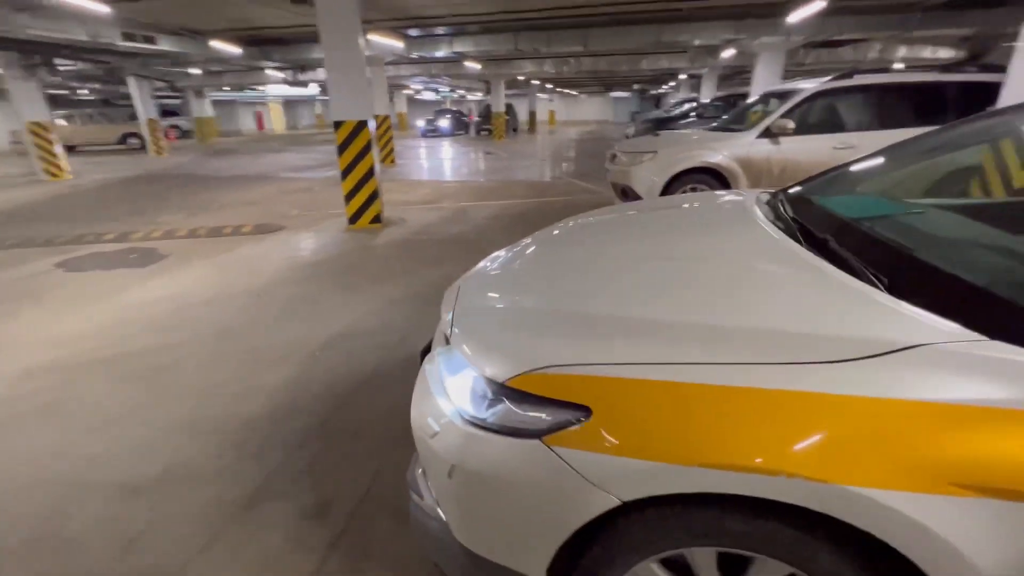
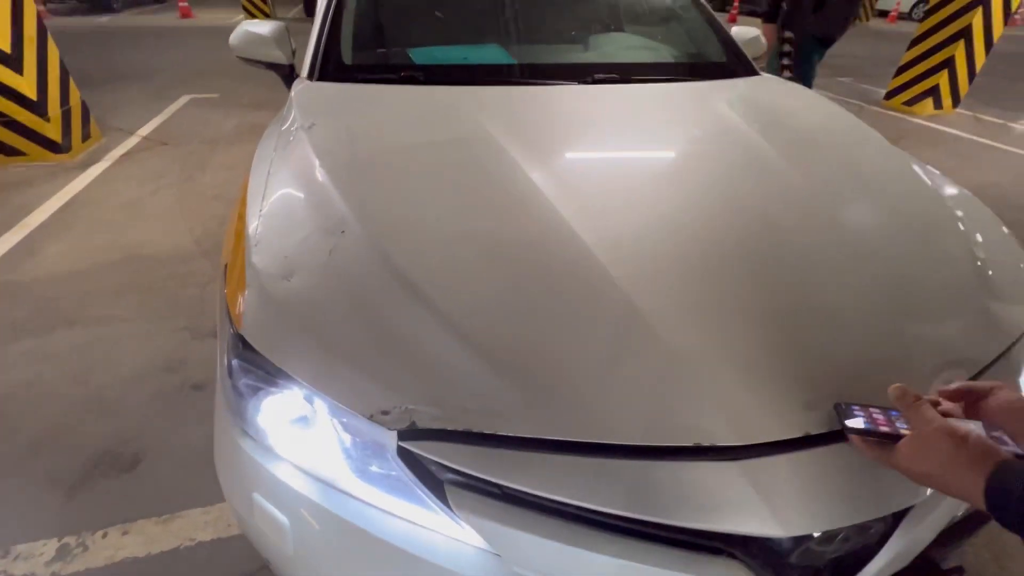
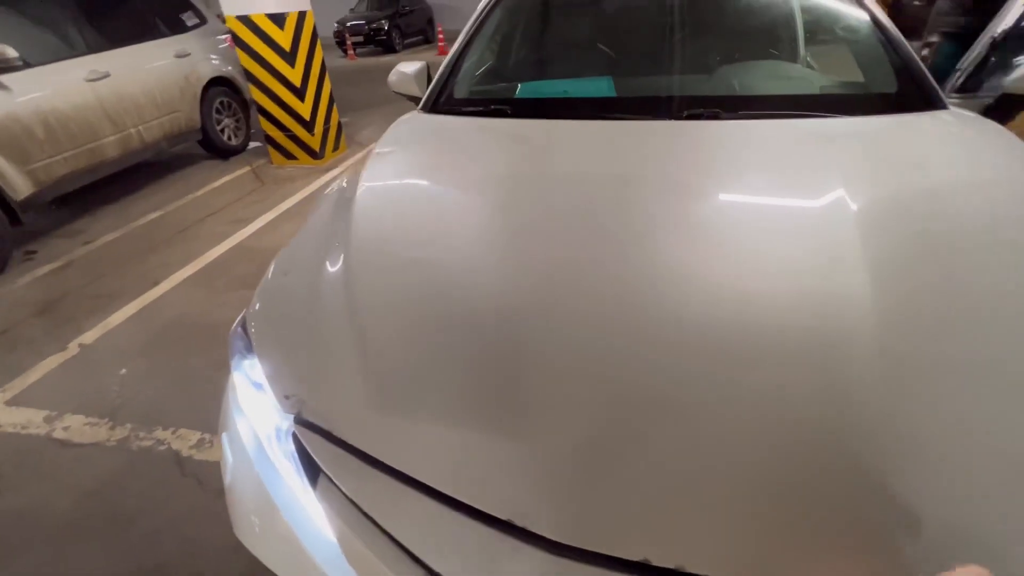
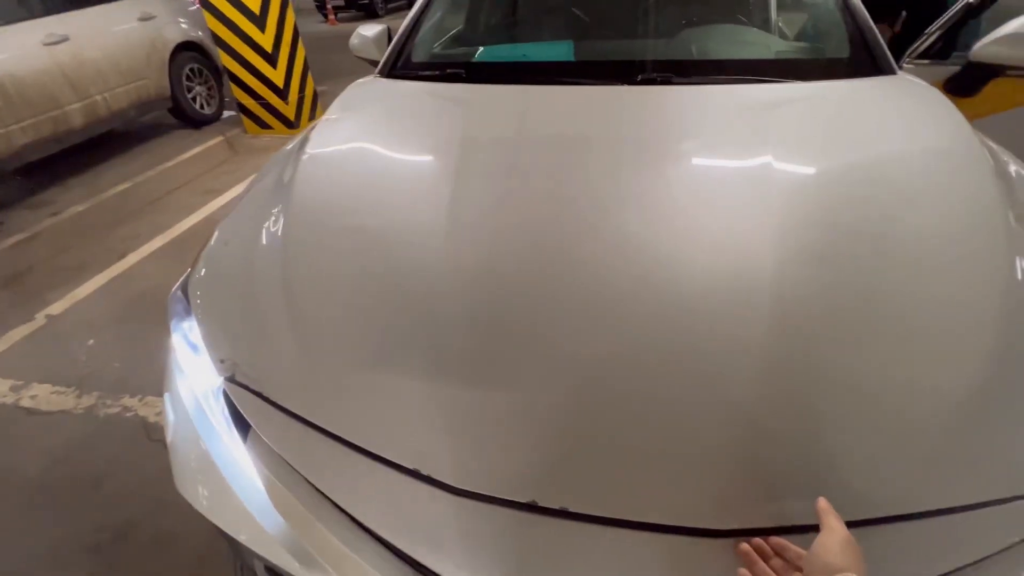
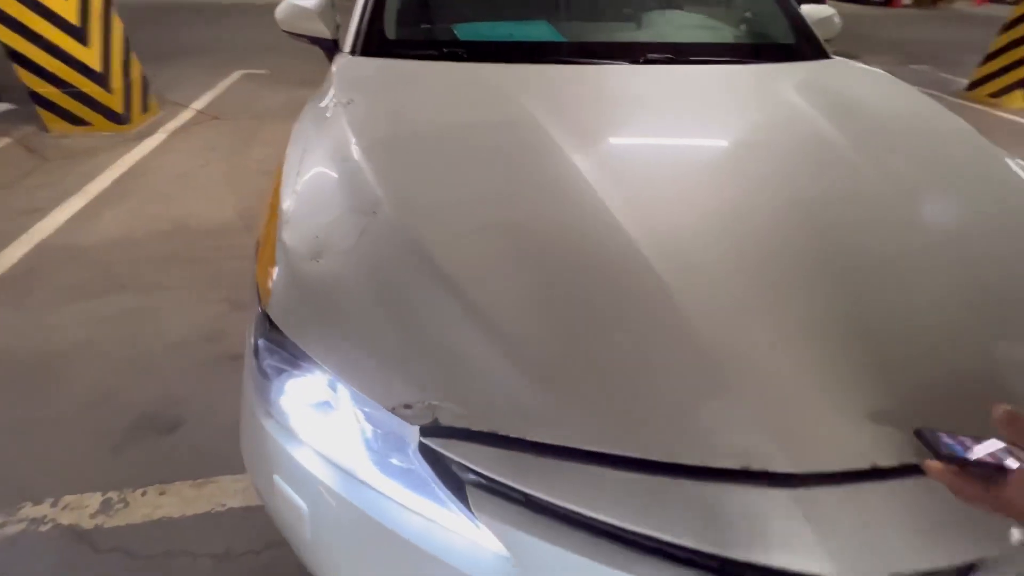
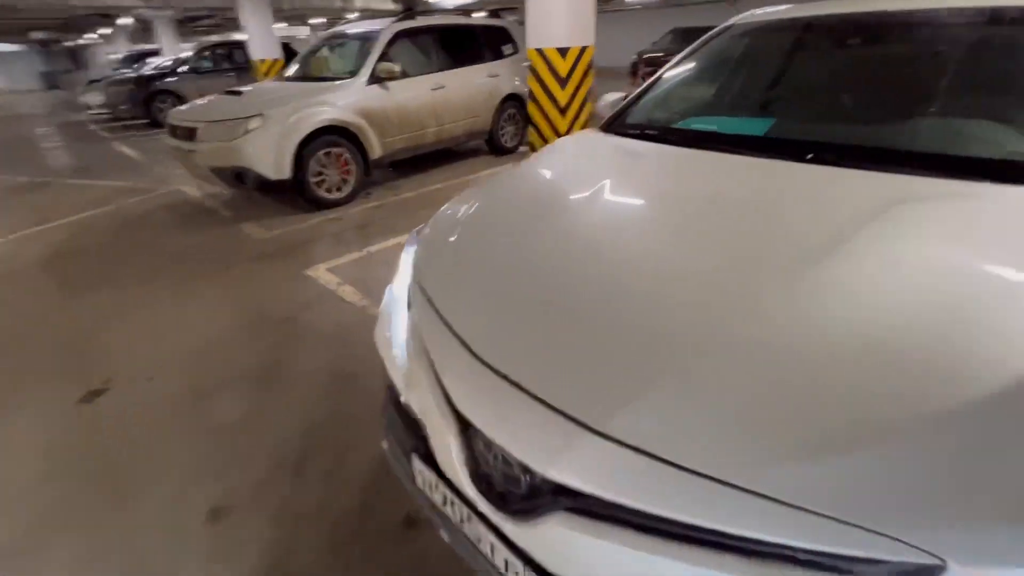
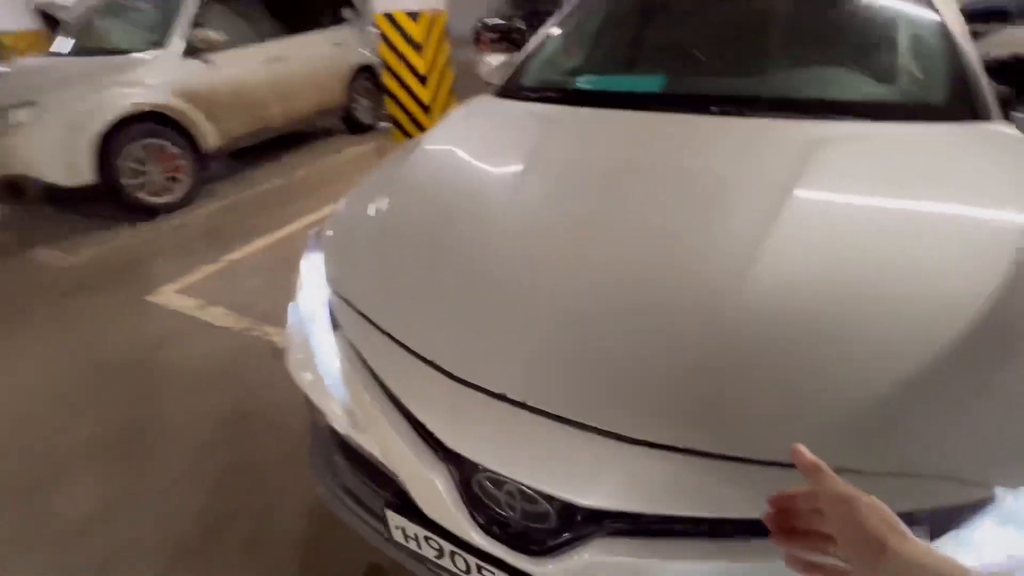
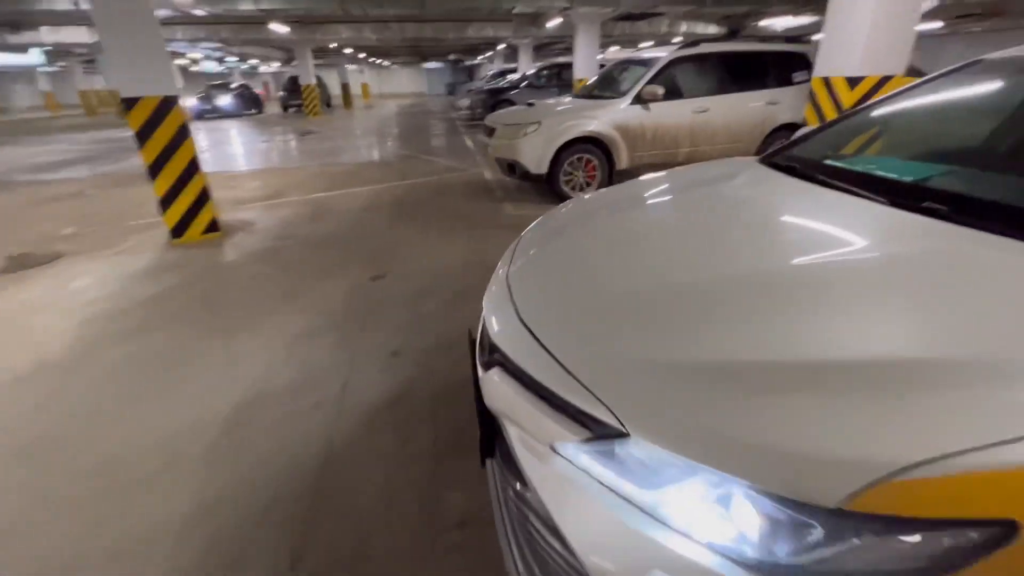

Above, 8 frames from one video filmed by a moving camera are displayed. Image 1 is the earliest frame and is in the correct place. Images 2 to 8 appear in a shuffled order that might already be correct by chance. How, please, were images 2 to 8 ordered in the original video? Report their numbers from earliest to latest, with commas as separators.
8, 6, 7, 4, 3, 5, 2
